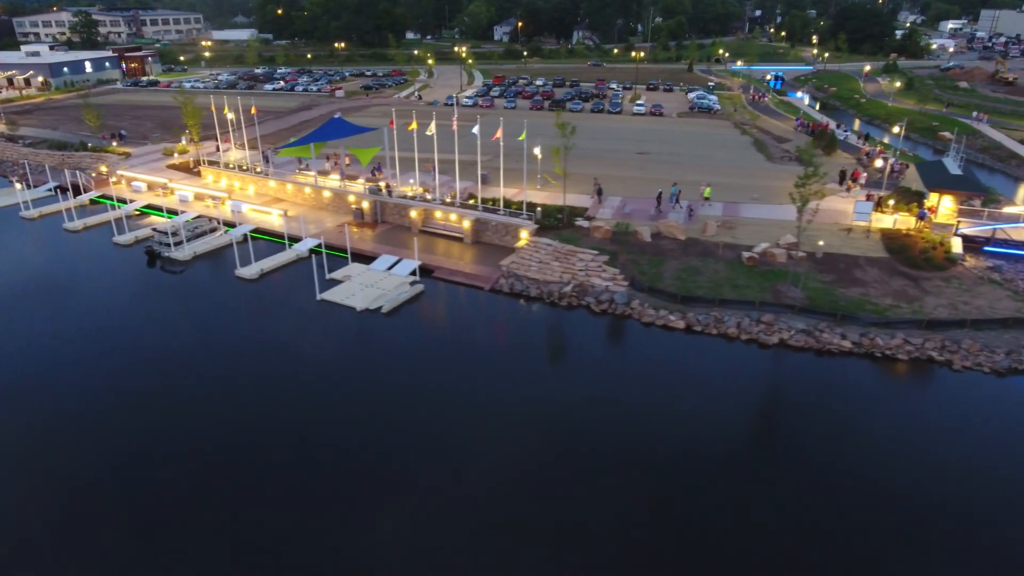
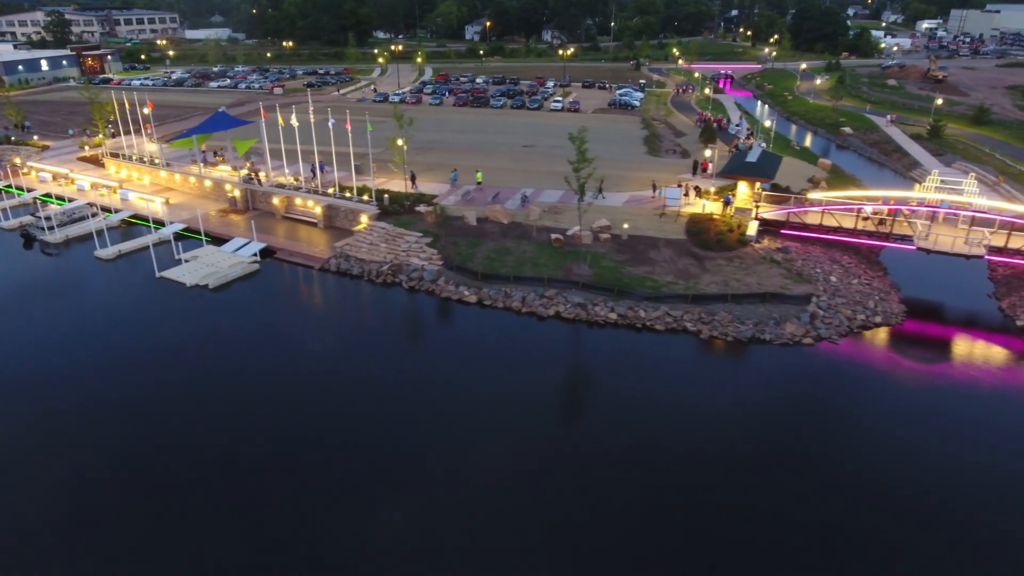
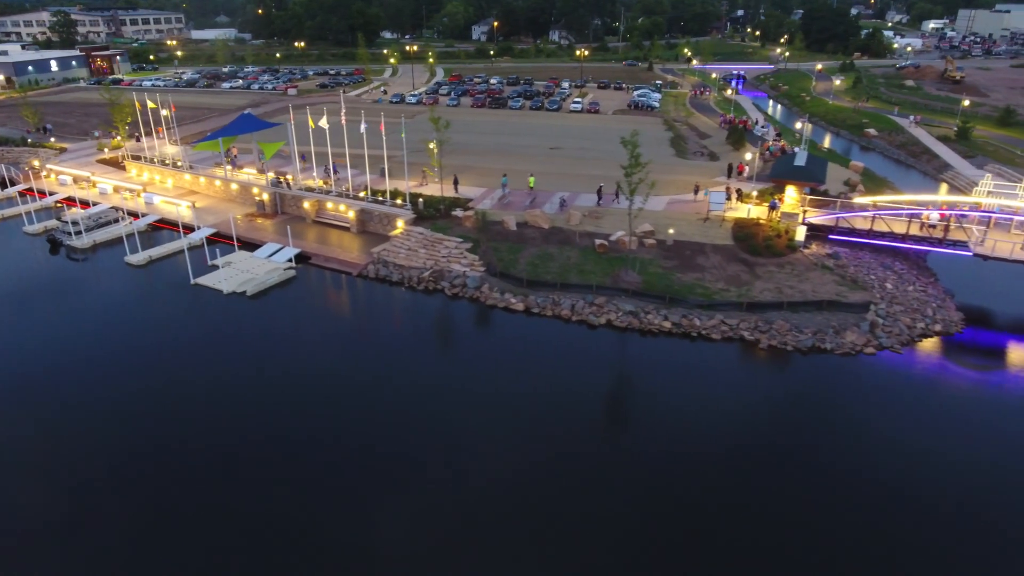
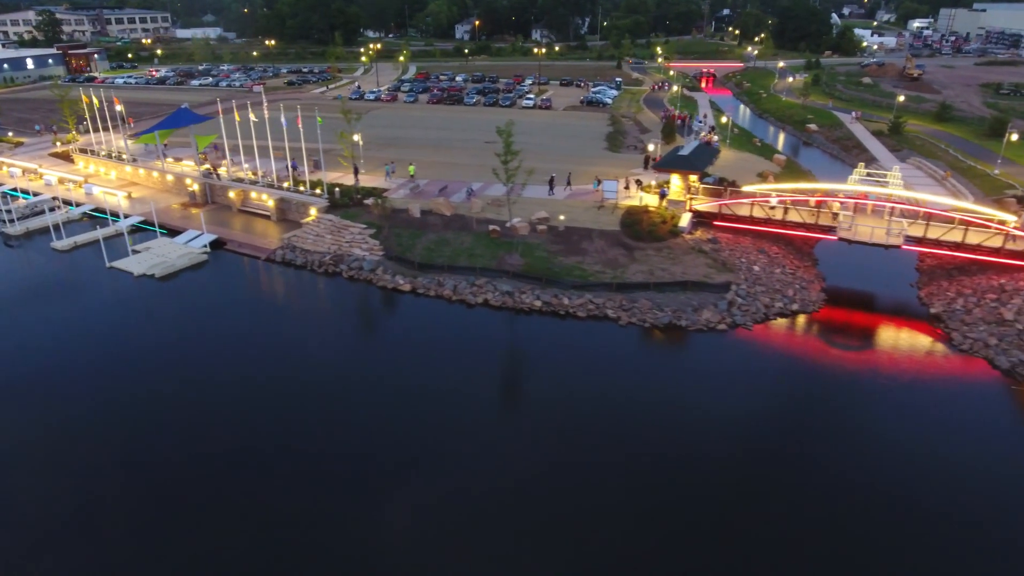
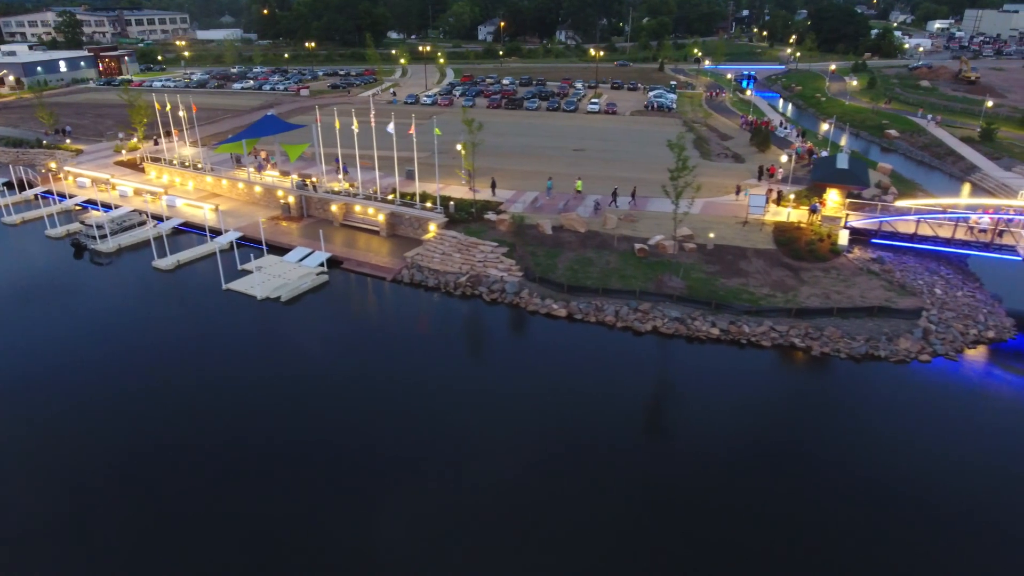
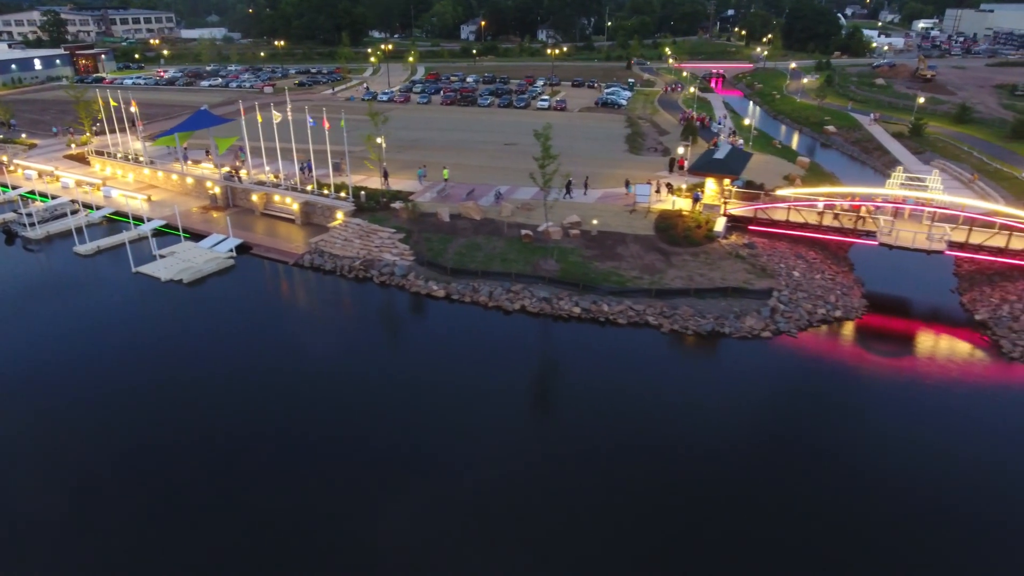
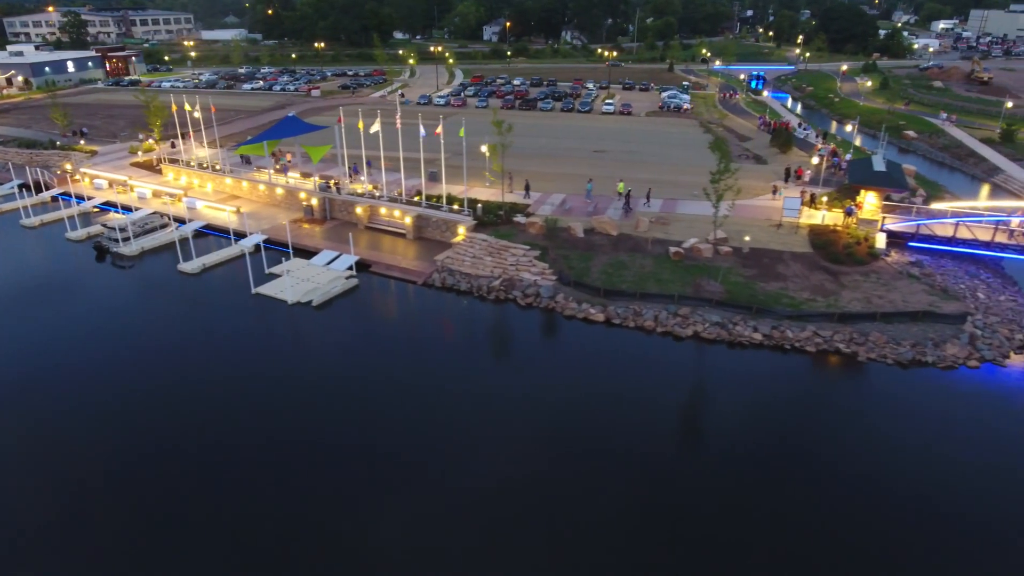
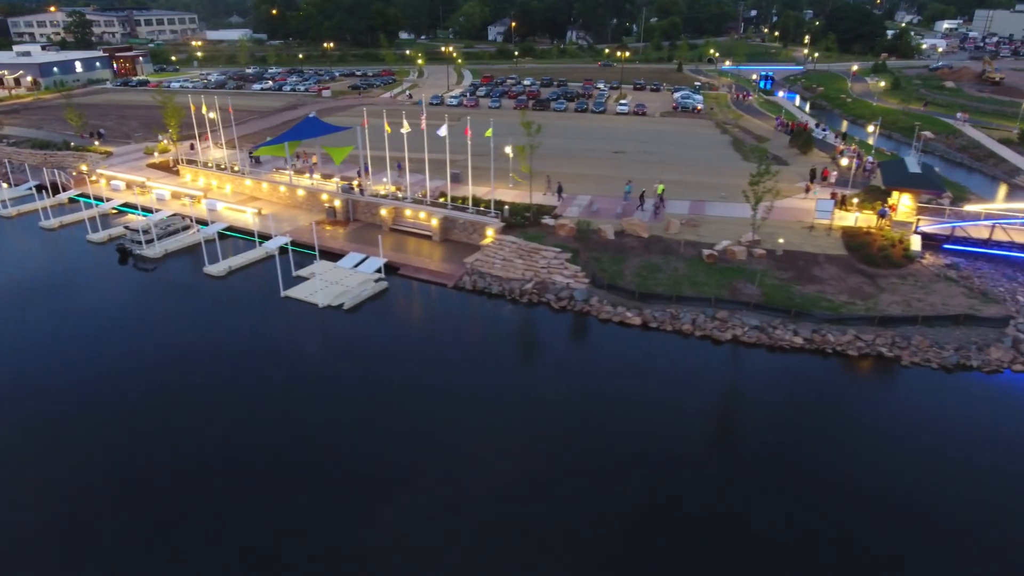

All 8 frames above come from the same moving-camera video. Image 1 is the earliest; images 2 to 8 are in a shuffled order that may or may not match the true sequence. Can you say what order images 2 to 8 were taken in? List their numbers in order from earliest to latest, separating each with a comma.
8, 7, 5, 3, 2, 6, 4
